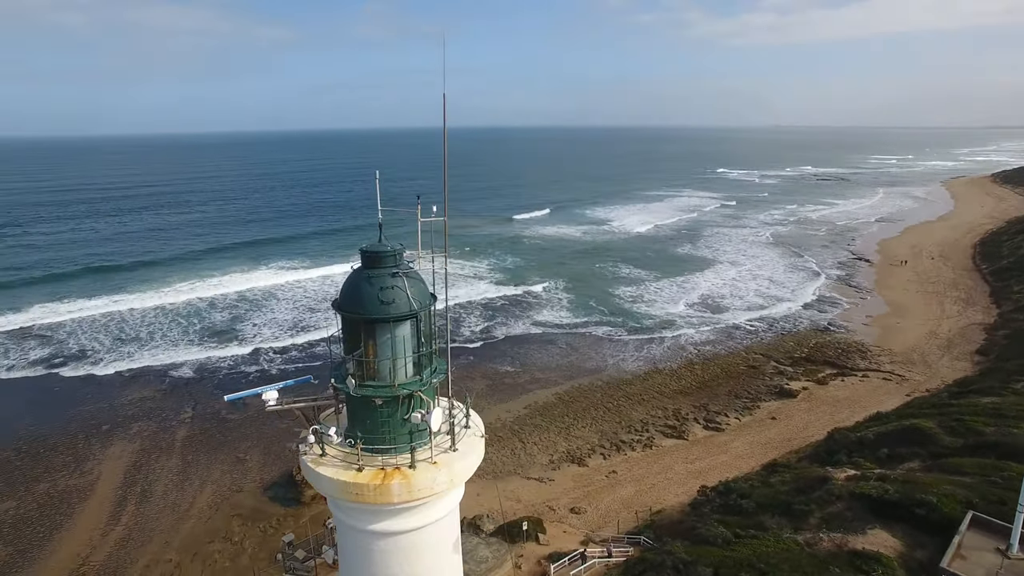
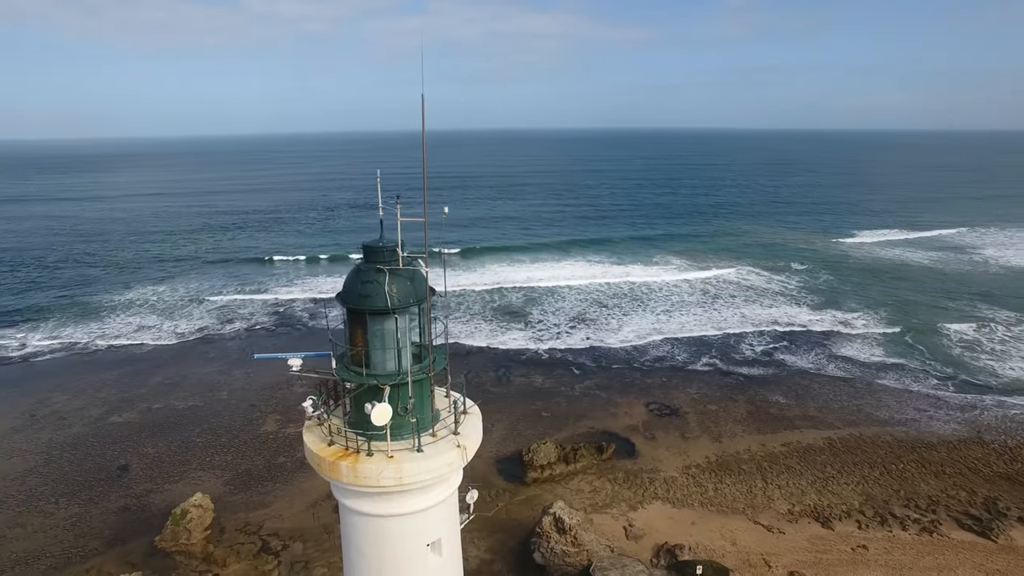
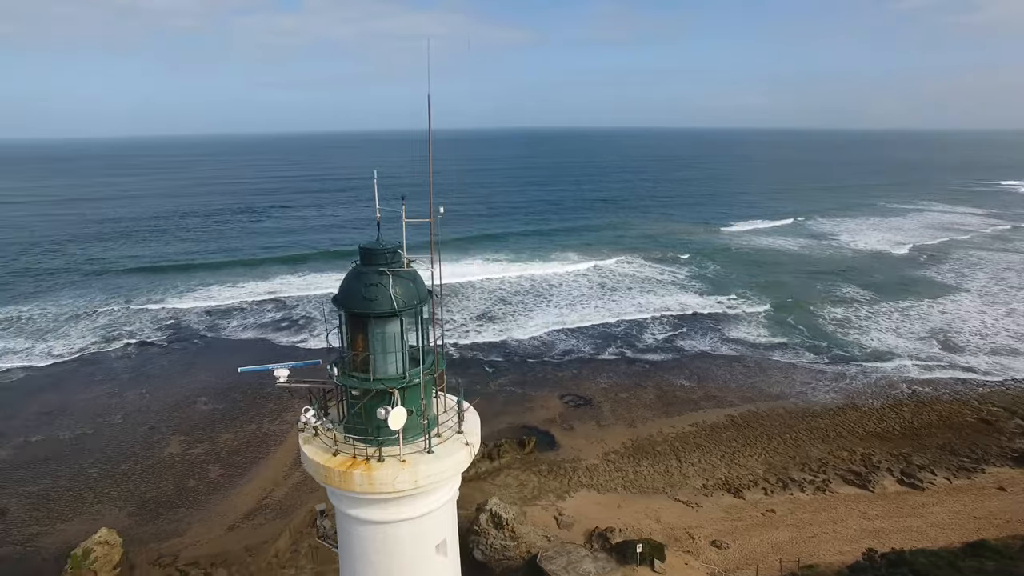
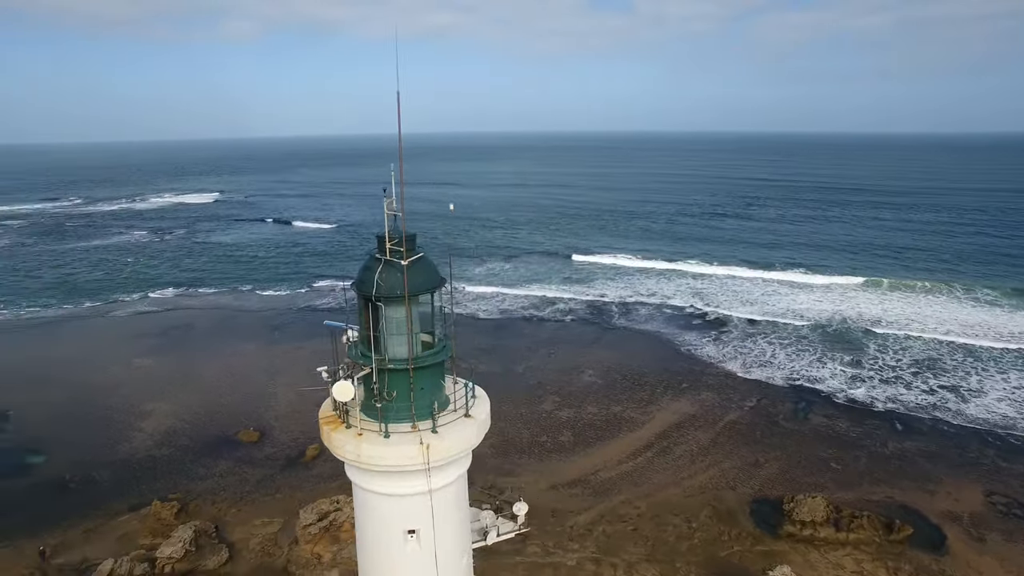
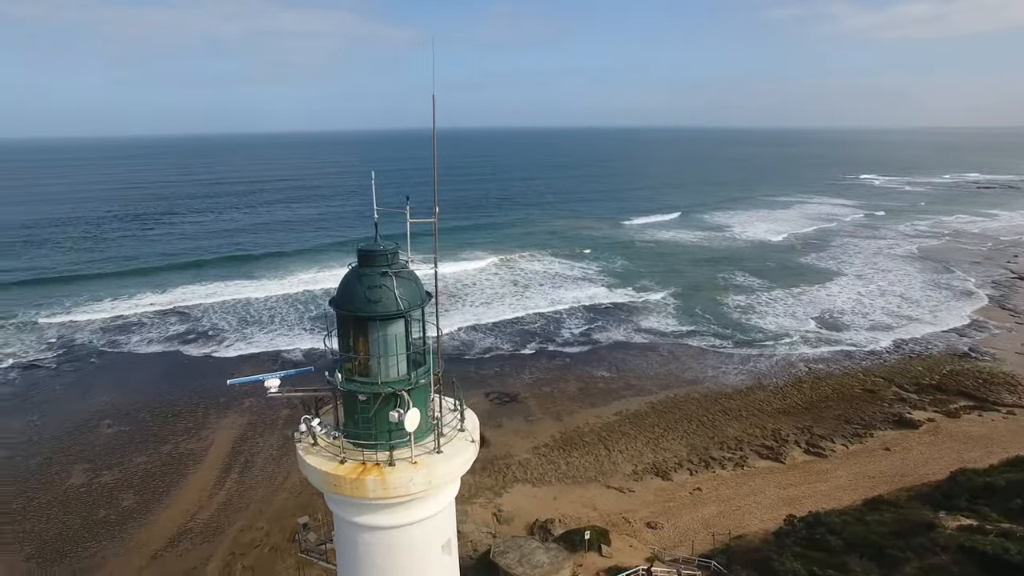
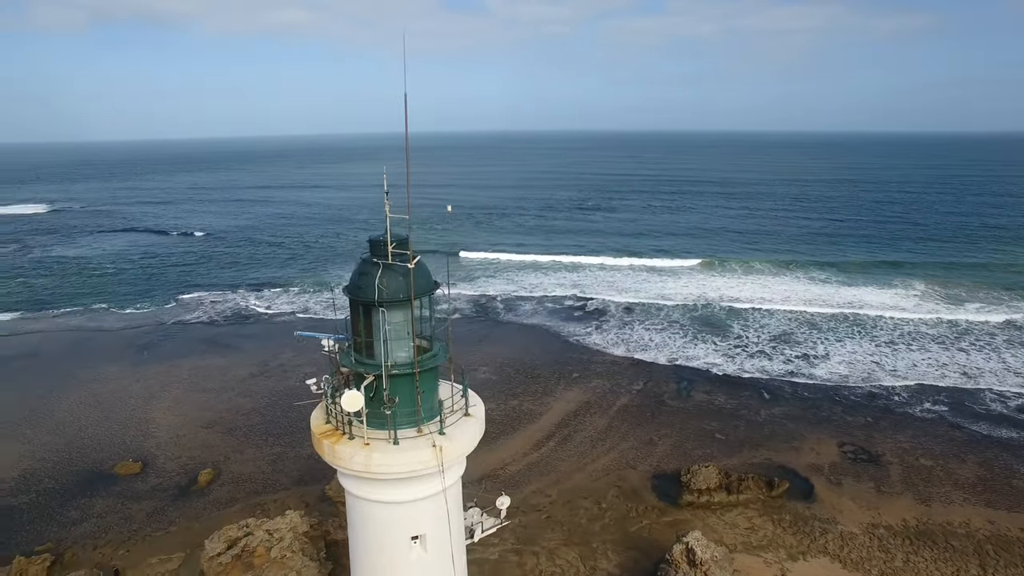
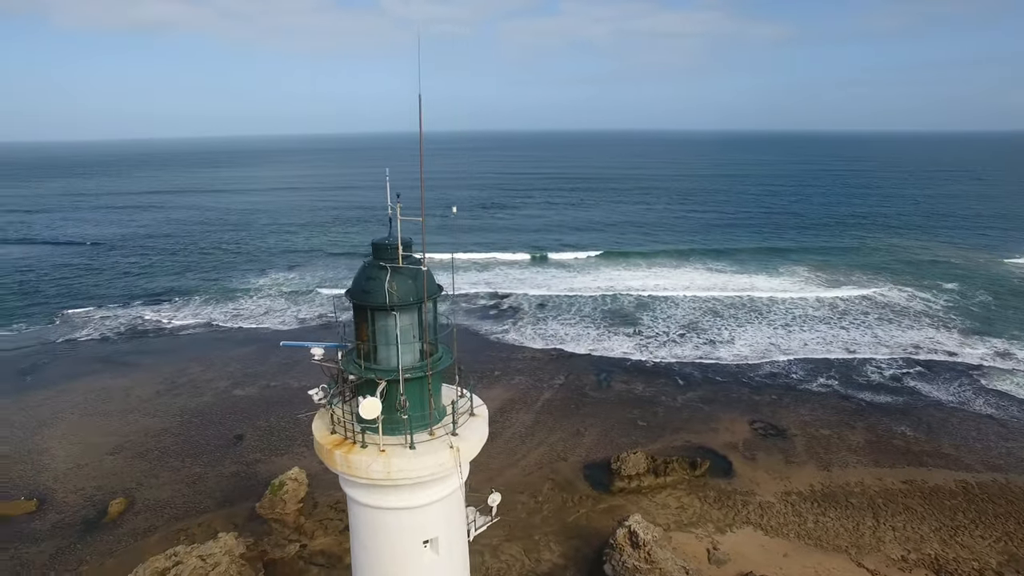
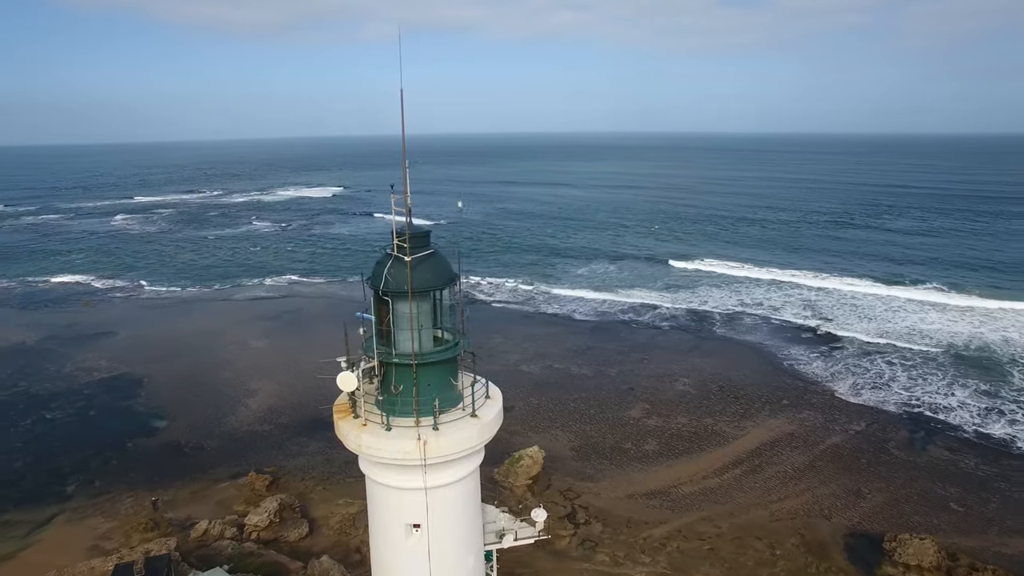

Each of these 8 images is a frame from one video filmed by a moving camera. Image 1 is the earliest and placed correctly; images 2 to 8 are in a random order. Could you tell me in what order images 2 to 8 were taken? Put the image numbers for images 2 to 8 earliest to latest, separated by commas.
5, 3, 2, 7, 6, 4, 8
